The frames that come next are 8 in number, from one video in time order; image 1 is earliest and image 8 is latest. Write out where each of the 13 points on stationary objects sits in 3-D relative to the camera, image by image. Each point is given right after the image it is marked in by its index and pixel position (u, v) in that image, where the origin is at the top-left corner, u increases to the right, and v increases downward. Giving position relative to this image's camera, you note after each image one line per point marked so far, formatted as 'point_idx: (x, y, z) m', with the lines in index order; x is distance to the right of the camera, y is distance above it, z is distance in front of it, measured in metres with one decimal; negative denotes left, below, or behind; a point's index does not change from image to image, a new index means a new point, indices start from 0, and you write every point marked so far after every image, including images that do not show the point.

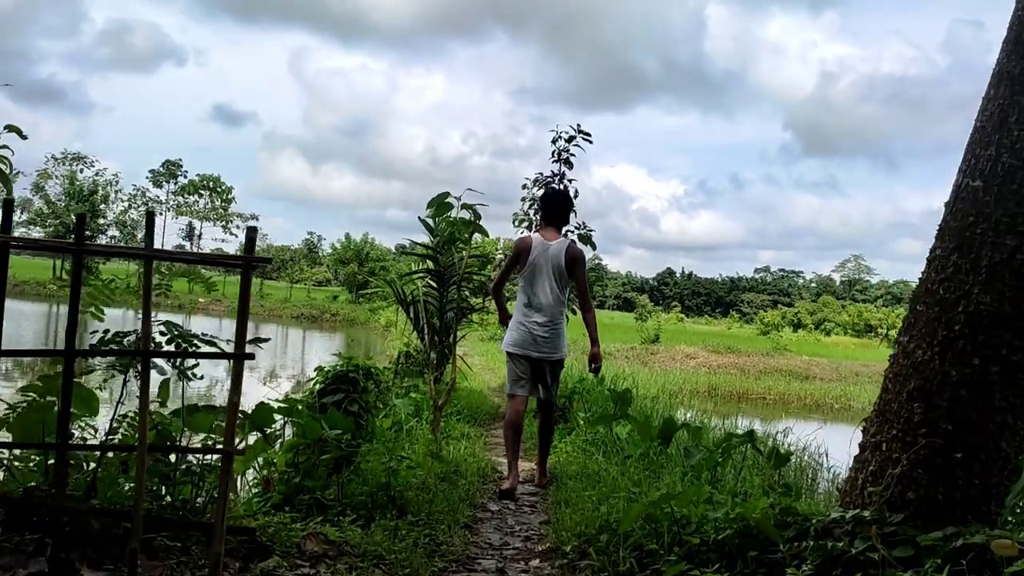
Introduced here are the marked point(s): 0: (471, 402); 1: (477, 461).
0: (-0.4, -1.1, +6.8) m
1: (-0.2, -1.0, +4.1) m
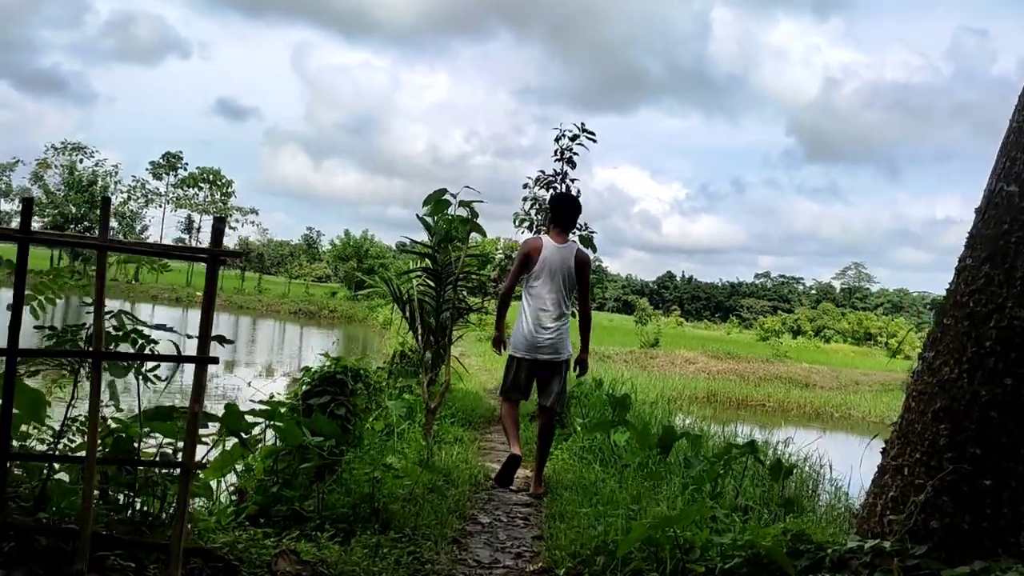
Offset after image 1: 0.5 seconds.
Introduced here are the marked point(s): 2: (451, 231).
0: (-0.5, -1.1, +6.6) m
1: (-0.3, -1.0, +4.0) m
2: (-0.4, +0.4, +4.5) m
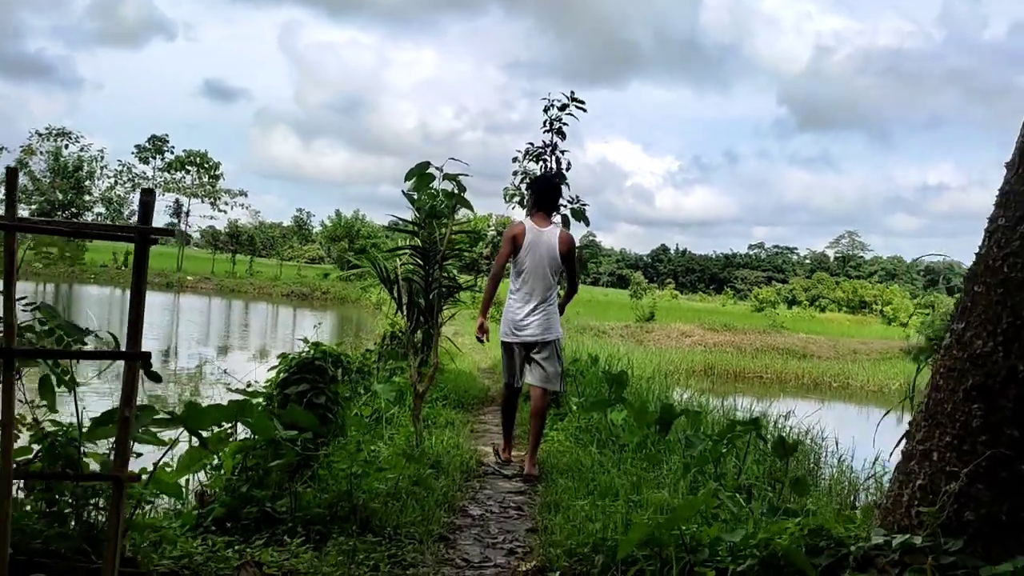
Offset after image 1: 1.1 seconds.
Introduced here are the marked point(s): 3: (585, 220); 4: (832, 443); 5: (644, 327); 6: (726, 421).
0: (-0.5, -0.9, +6.5) m
1: (-0.3, -0.9, +3.8) m
2: (-0.5, +0.5, +4.2) m
3: (+0.7, +0.7, +6.7) m
4: (+3.0, -1.4, +6.5) m
5: (+3.8, -1.1, +19.9) m
6: (+1.9, -1.2, +6.1) m
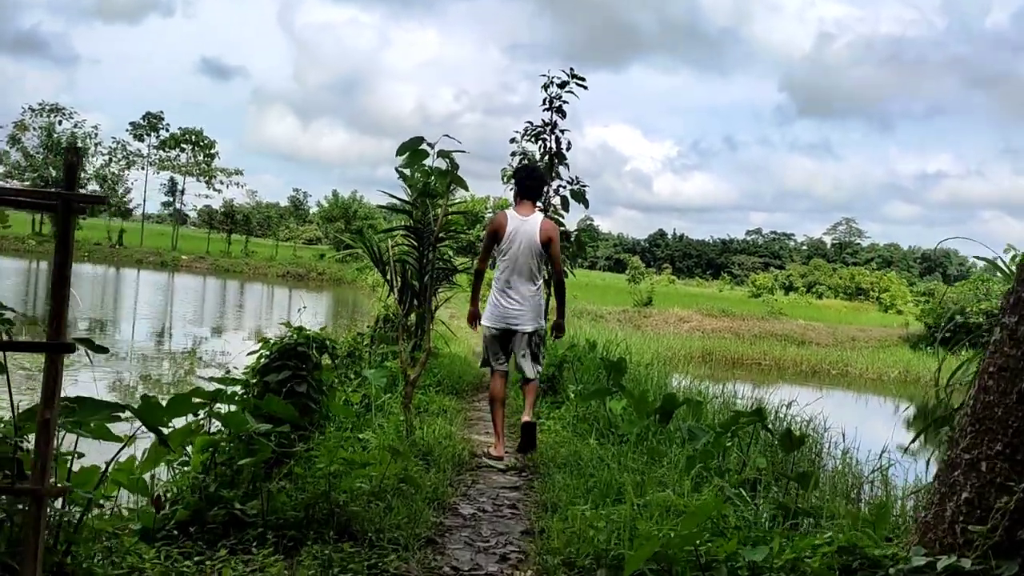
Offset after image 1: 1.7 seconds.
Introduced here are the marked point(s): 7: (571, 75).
0: (-0.5, -0.8, +6.3) m
1: (-0.3, -0.8, +3.6) m
2: (-0.5, +0.6, +4.0) m
3: (+0.7, +0.8, +6.5) m
4: (+2.9, -1.3, +6.3) m
5: (+3.7, -0.7, +19.7) m
6: (+1.8, -1.1, +5.9) m
7: (+0.5, +1.9, +6.3) m
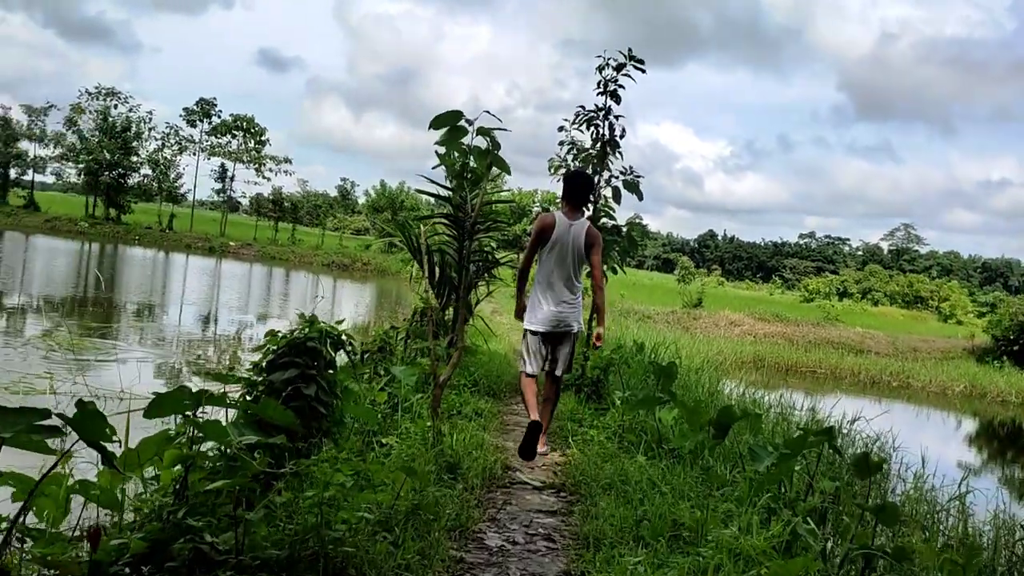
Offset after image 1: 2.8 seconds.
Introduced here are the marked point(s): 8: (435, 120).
0: (-0.2, -0.7, +5.9) m
1: (-0.1, -0.8, +3.3) m
2: (-0.2, +0.6, +3.6) m
3: (+1.1, +0.8, +6.1) m
4: (+3.2, -1.4, +5.7) m
5: (+4.9, -0.7, +19.0) m
6: (+2.1, -1.1, +5.4) m
7: (+1.0, +2.0, +5.9) m
8: (-0.4, +0.8, +3.5) m
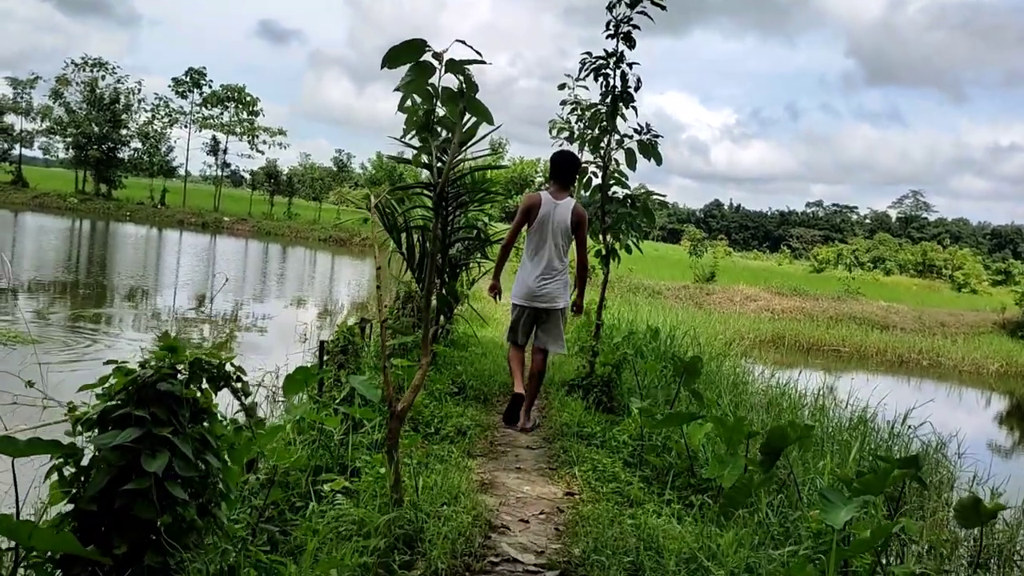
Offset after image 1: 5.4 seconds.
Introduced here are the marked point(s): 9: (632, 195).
0: (-0.2, -0.6, +5.0) m
1: (-0.2, -0.8, +2.4) m
2: (-0.3, +0.7, +2.7) m
3: (+1.1, +1.0, +5.1) m
4: (+3.2, -1.2, +4.8) m
5: (+5.0, 0.0, +18.1) m
6: (+2.1, -1.0, +4.5) m
7: (+0.9, +2.1, +4.8) m
8: (-0.5, +0.9, +2.5) m
9: (+0.9, +0.7, +5.3) m
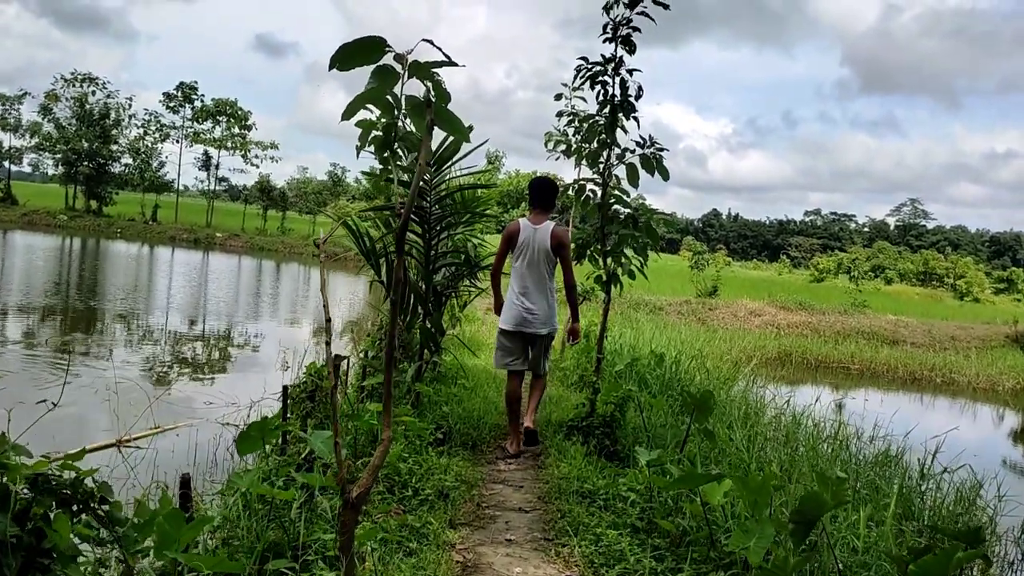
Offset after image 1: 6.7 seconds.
0: (-0.3, -0.8, +4.5) m
1: (-0.2, -0.9, +1.9) m
2: (-0.4, +0.5, +2.2) m
3: (+1.0, +0.8, +4.6) m
4: (+3.2, -1.4, +4.3) m
5: (+4.9, -0.4, +17.6) m
6: (+2.1, -1.1, +4.0) m
7: (+0.8, +1.9, +4.4) m
8: (-0.5, +0.7, +2.1) m
9: (+0.9, +0.5, +4.9) m
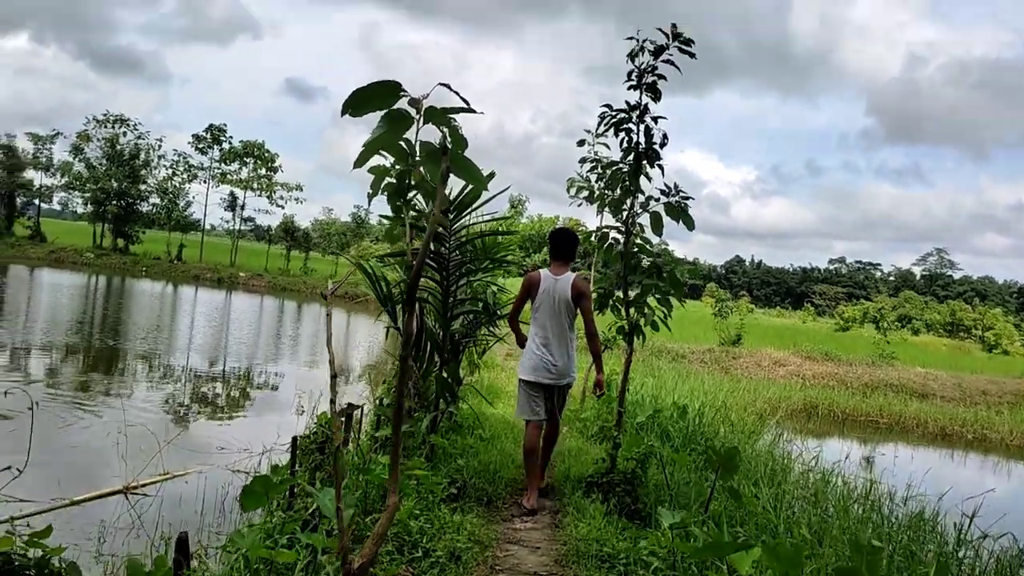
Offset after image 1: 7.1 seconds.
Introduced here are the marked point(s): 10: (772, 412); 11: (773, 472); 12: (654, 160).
0: (-0.2, -1.1, +4.4) m
1: (-0.2, -1.1, +1.7) m
2: (-0.3, +0.3, +2.1) m
3: (+1.1, +0.4, +4.5) m
4: (+3.3, -1.8, +4.0) m
5: (+5.4, -1.6, +17.3) m
6: (+2.2, -1.5, +3.8) m
7: (+1.0, +1.6, +4.4) m
8: (-0.5, +0.5, +2.0) m
9: (+1.0, +0.2, +4.7) m
10: (+4.0, -1.9, +10.4) m
11: (+2.2, -1.5, +5.6) m
12: (+1.0, +0.9, +4.7) m
